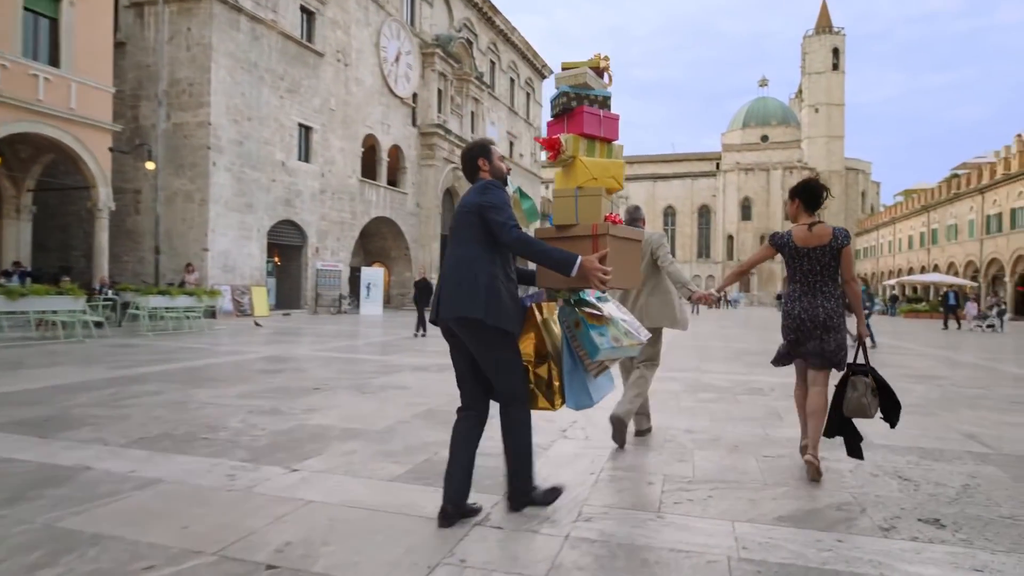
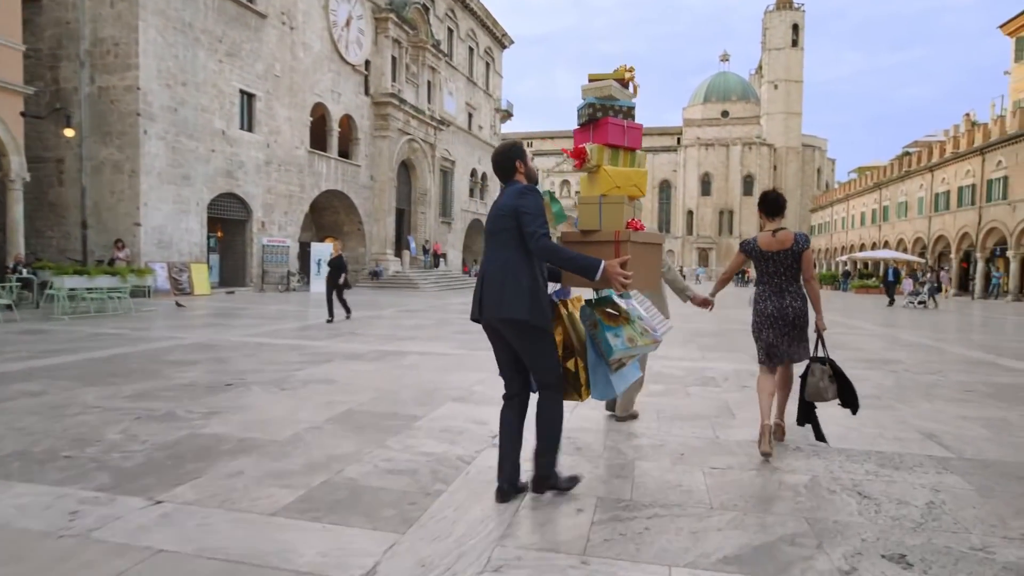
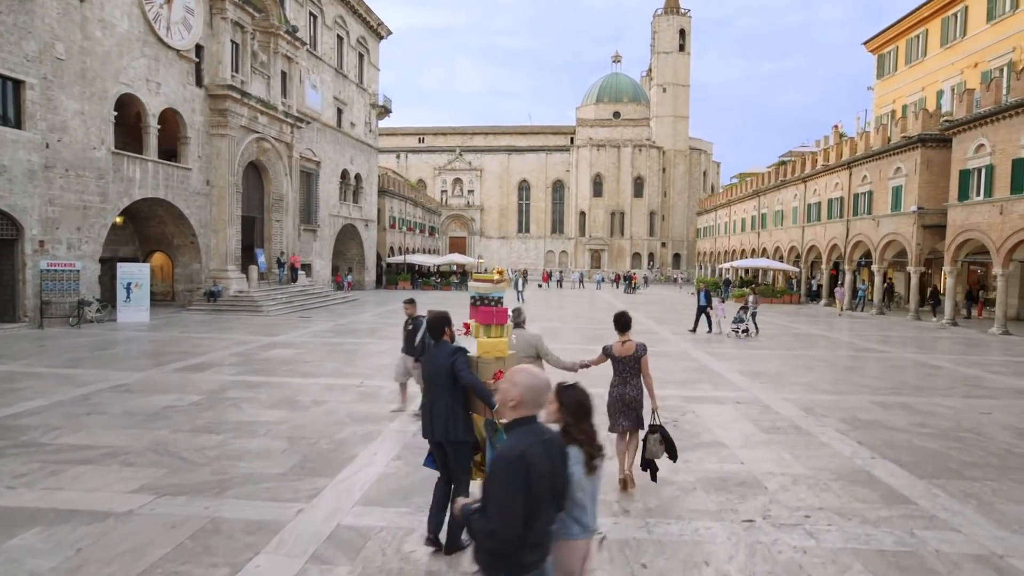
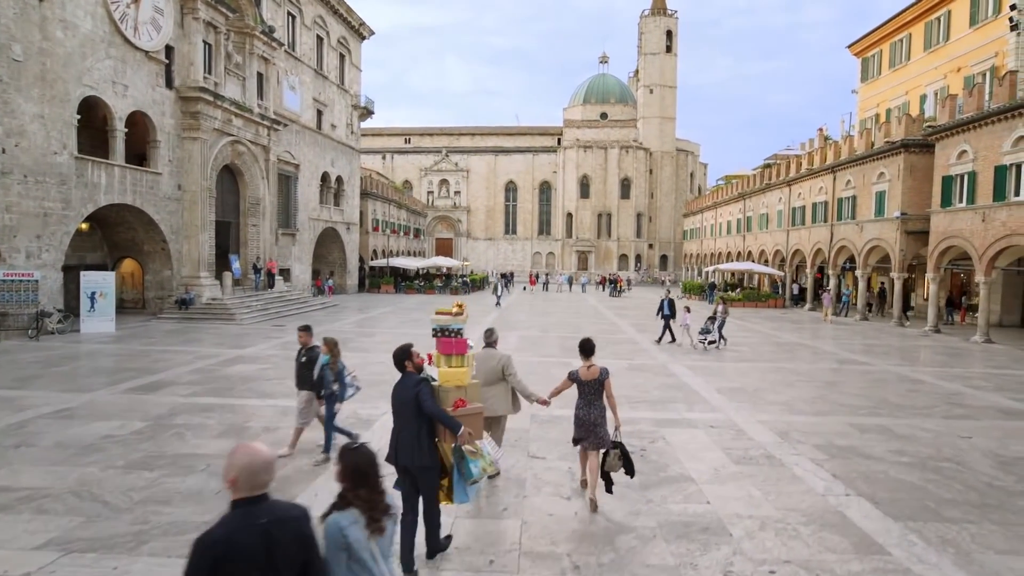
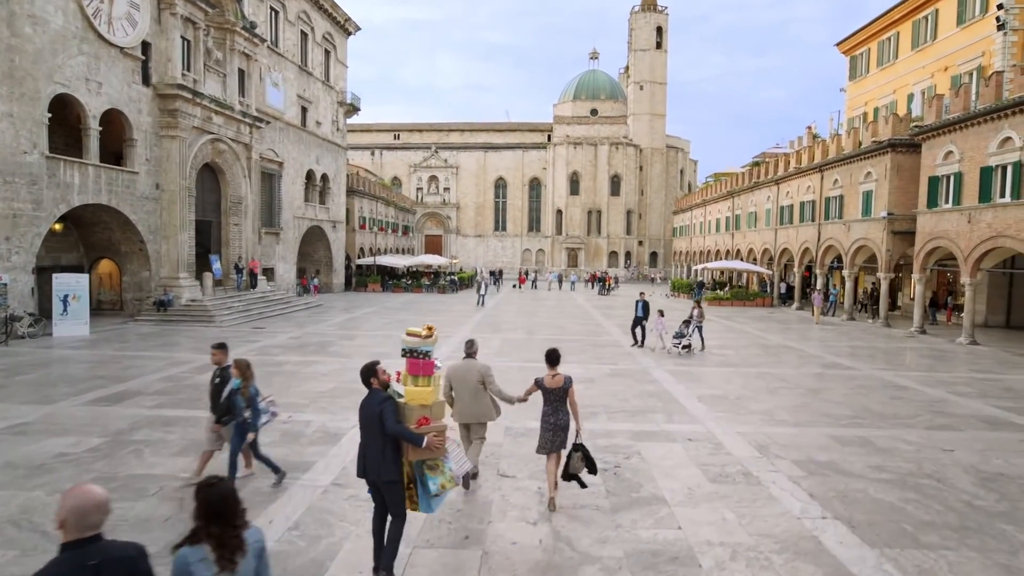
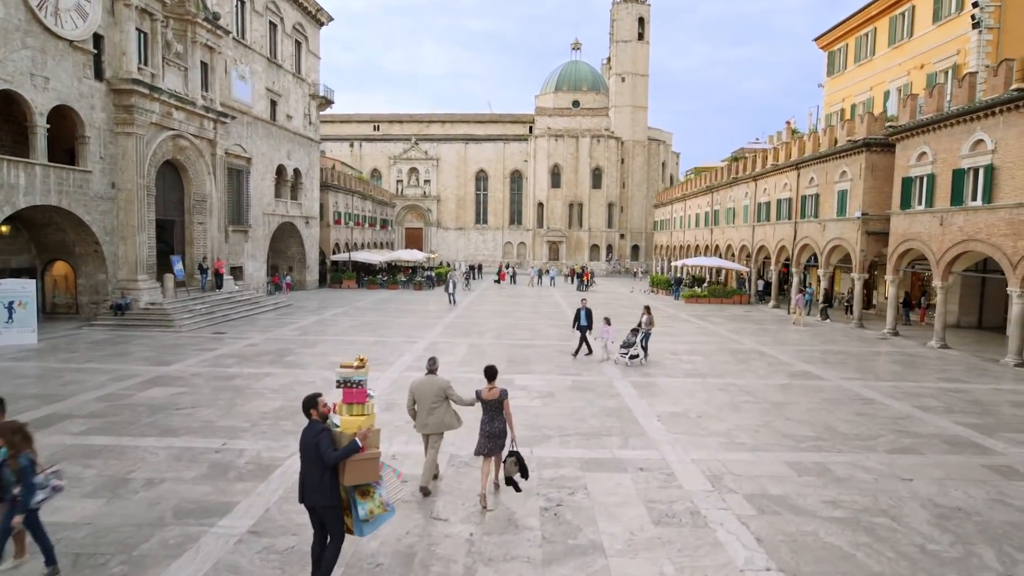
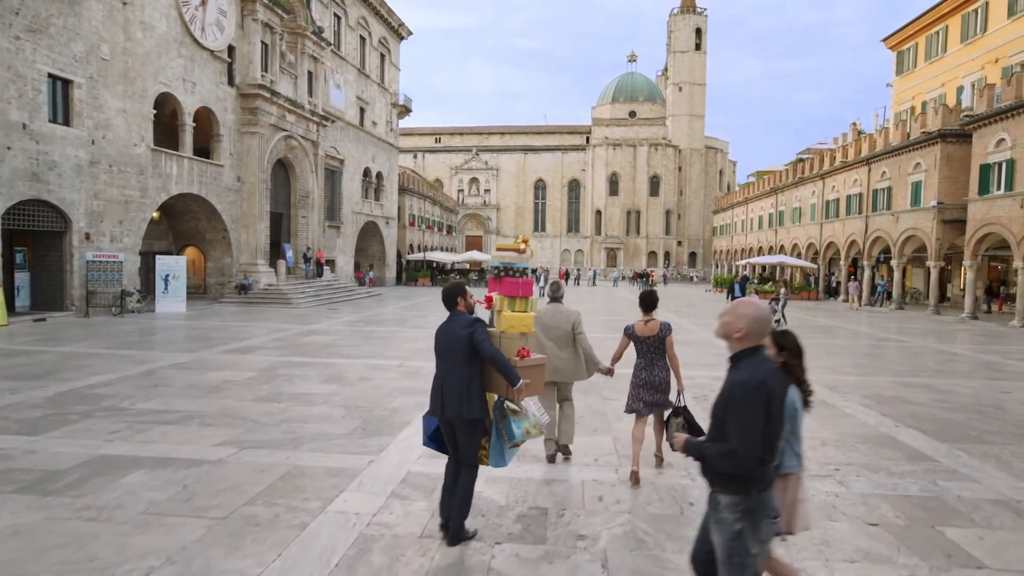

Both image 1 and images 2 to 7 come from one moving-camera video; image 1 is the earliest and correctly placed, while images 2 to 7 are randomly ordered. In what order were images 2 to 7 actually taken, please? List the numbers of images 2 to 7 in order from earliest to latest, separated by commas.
2, 7, 3, 4, 5, 6
